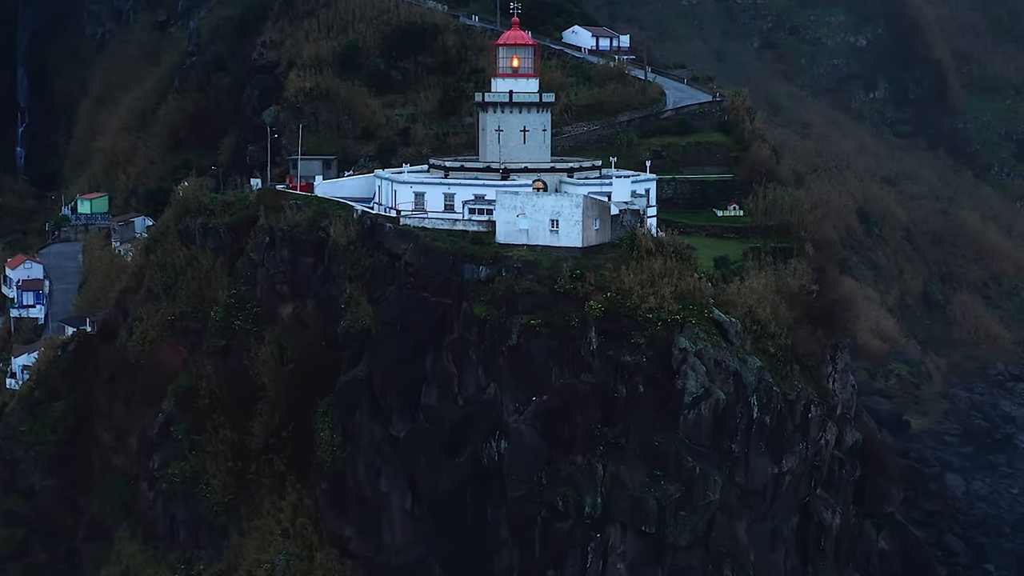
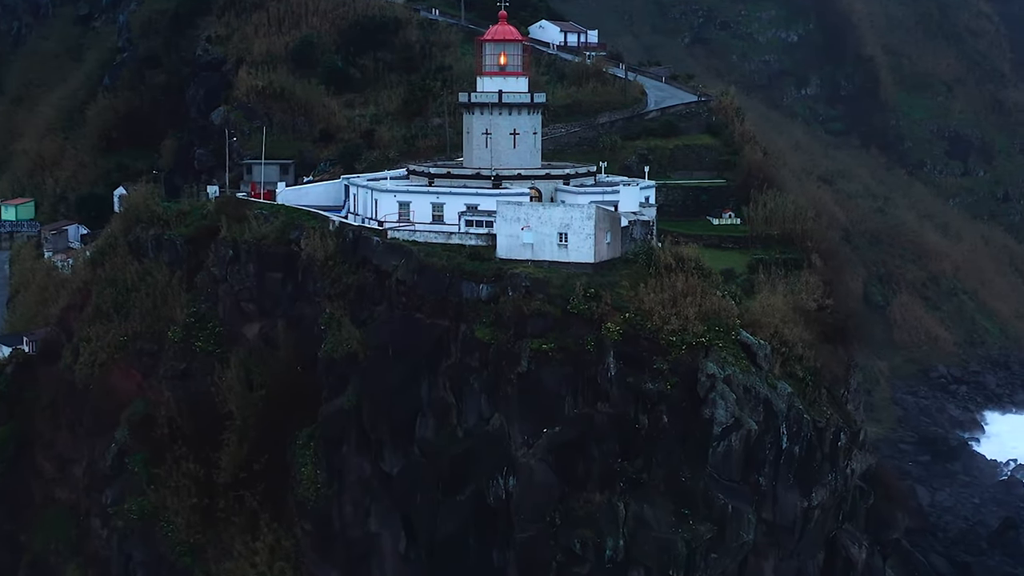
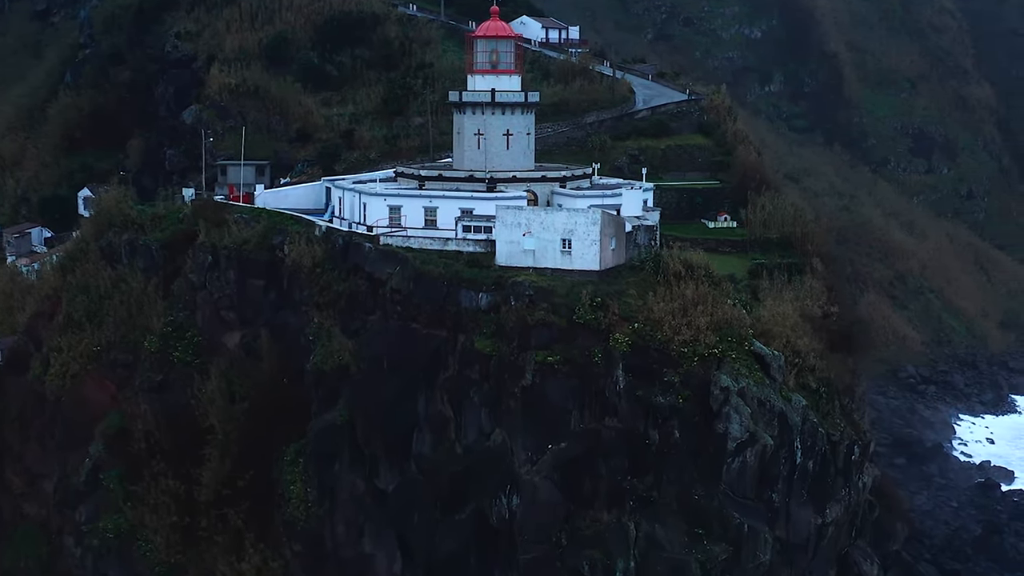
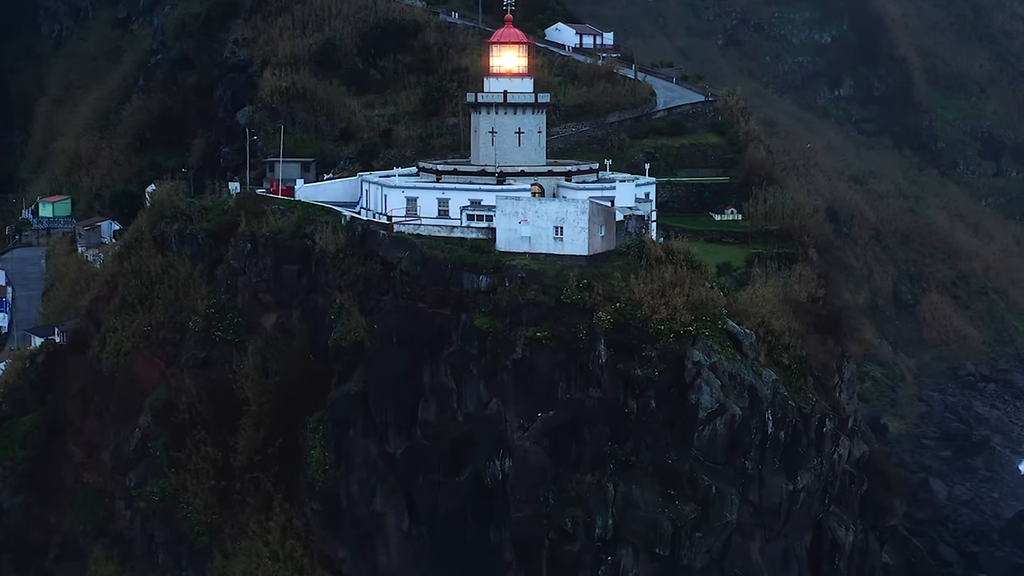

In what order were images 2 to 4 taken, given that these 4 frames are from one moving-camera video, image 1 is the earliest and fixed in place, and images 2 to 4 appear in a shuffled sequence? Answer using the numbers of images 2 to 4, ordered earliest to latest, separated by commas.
4, 2, 3
